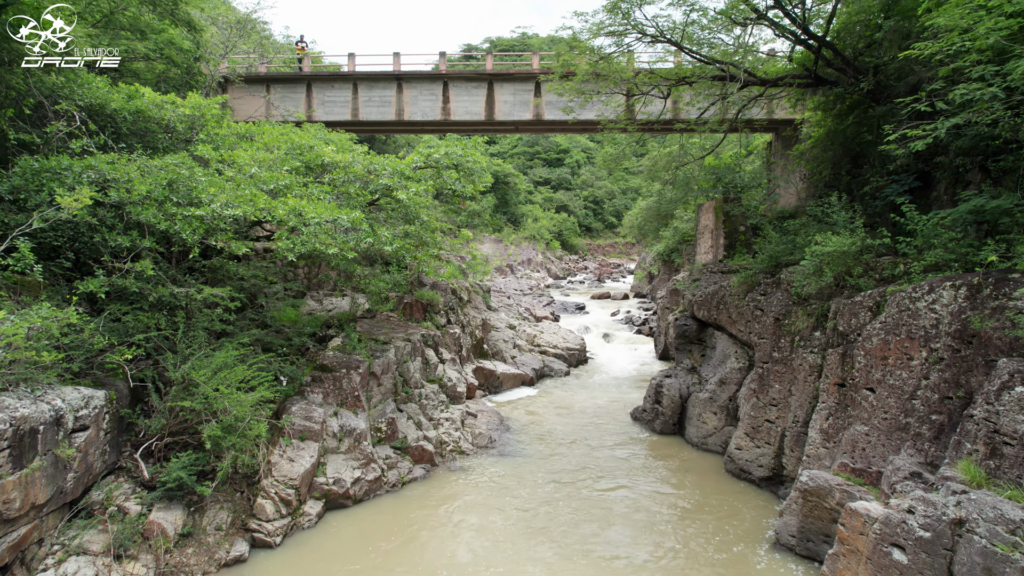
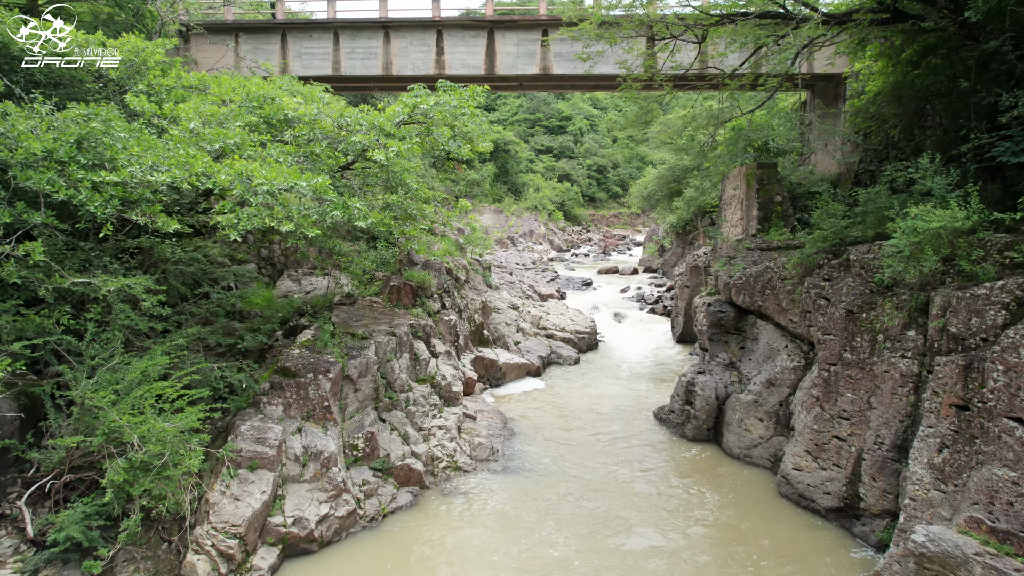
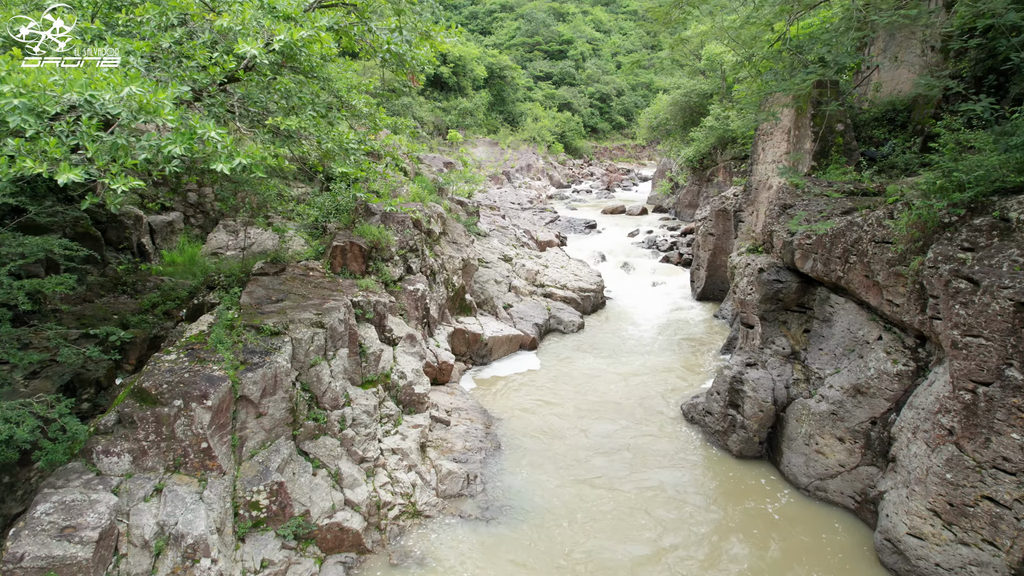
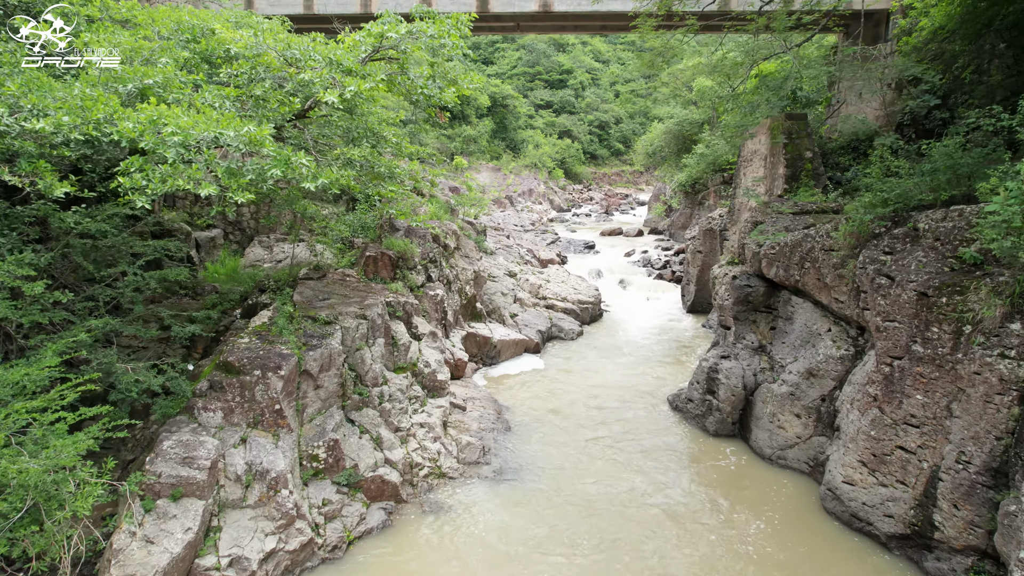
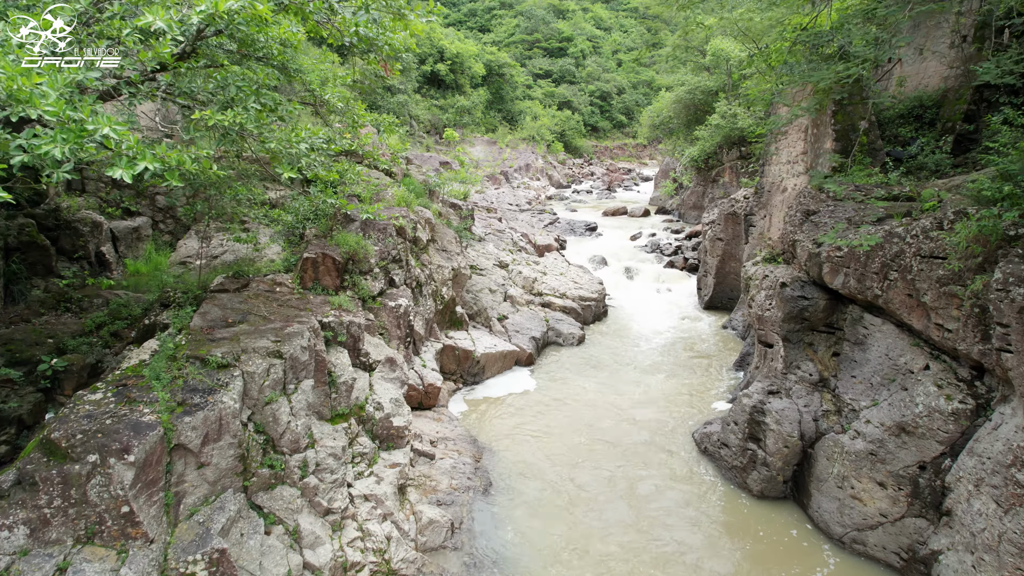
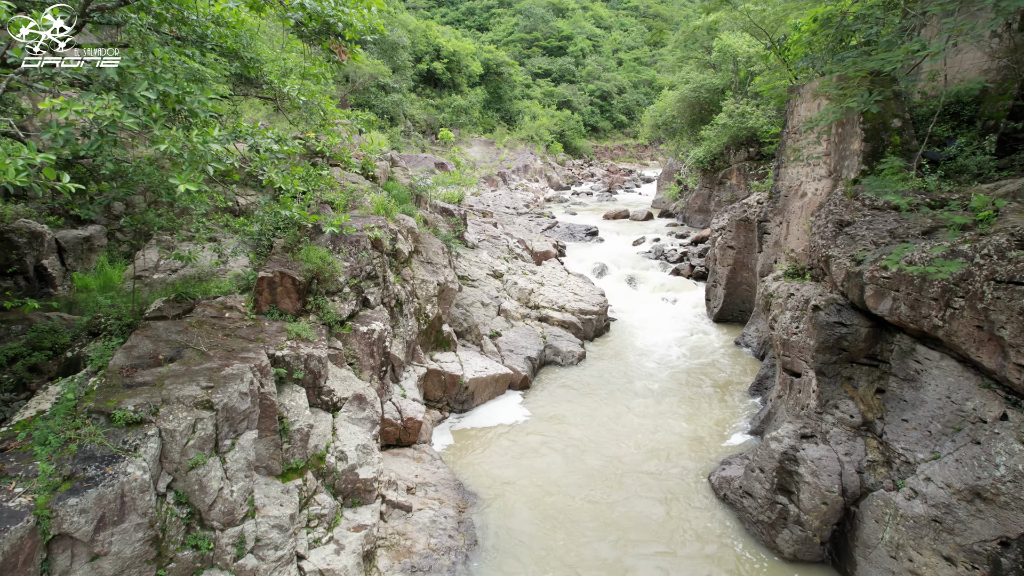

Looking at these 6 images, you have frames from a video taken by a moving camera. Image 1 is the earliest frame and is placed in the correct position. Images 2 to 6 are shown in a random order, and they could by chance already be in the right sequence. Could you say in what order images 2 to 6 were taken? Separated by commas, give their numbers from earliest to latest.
2, 4, 3, 5, 6
